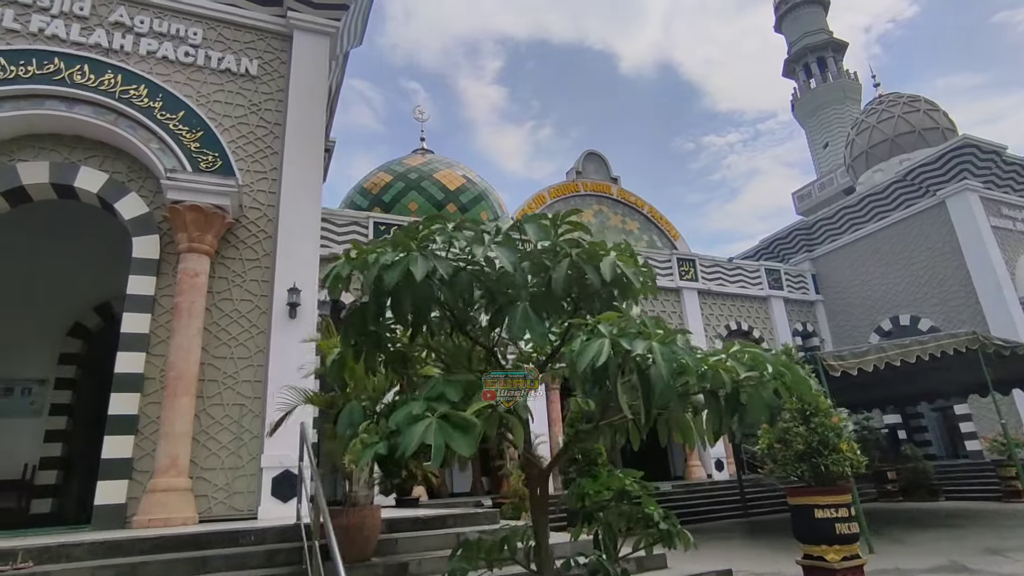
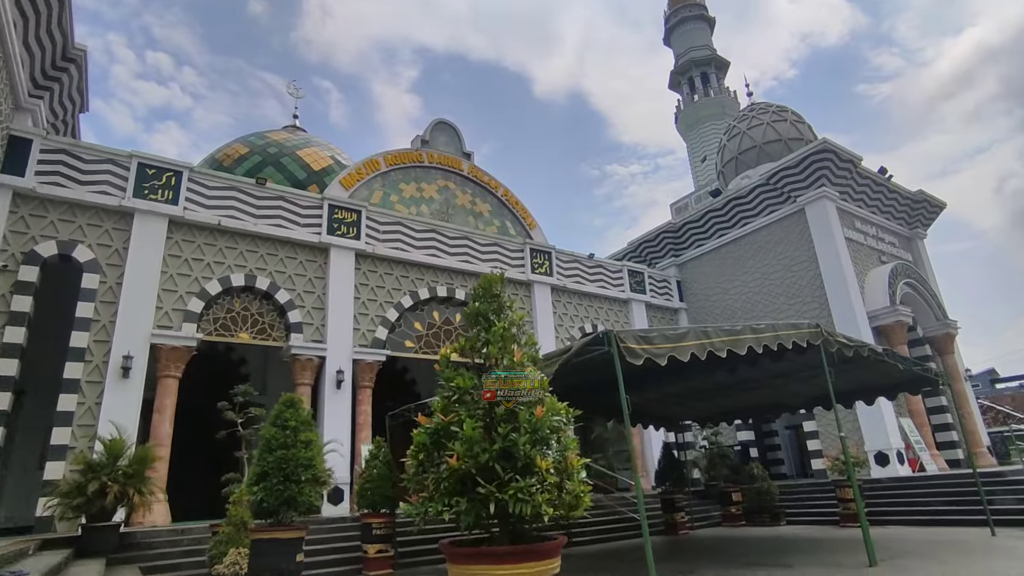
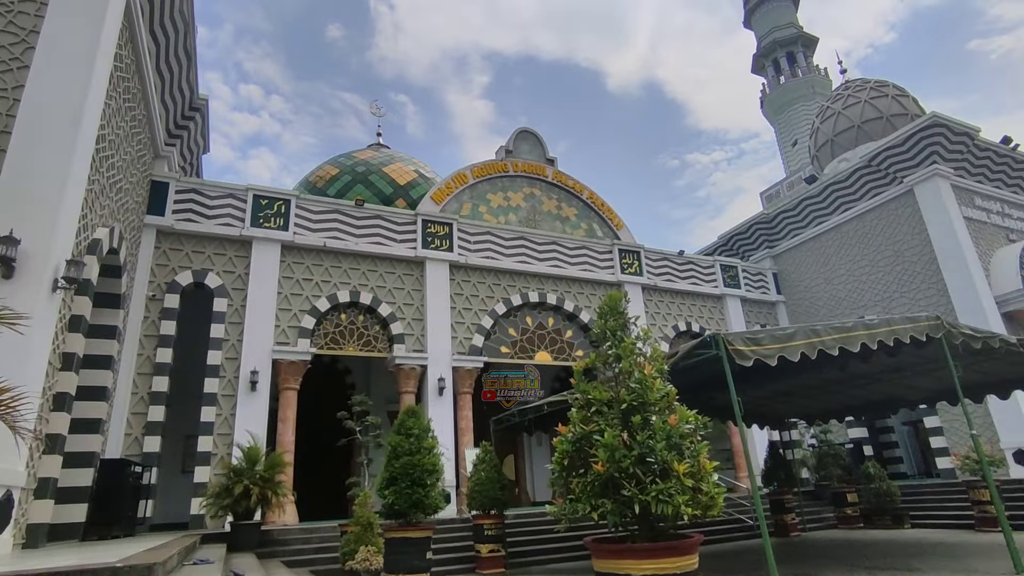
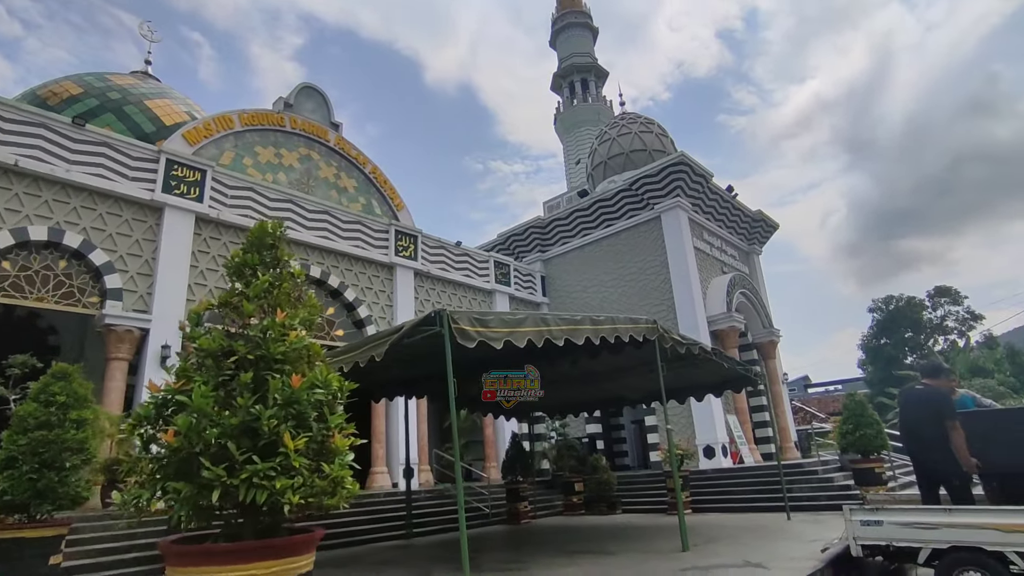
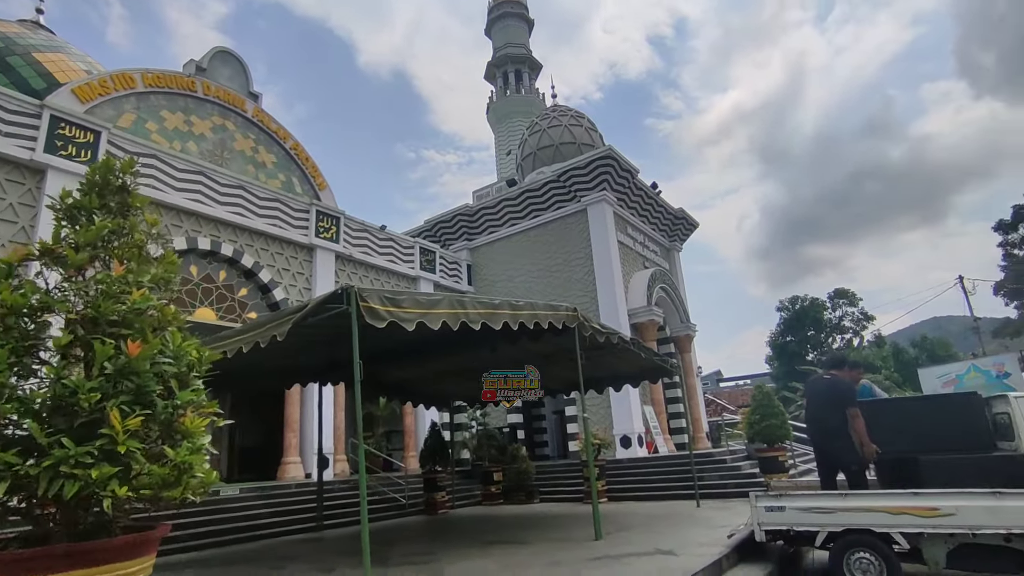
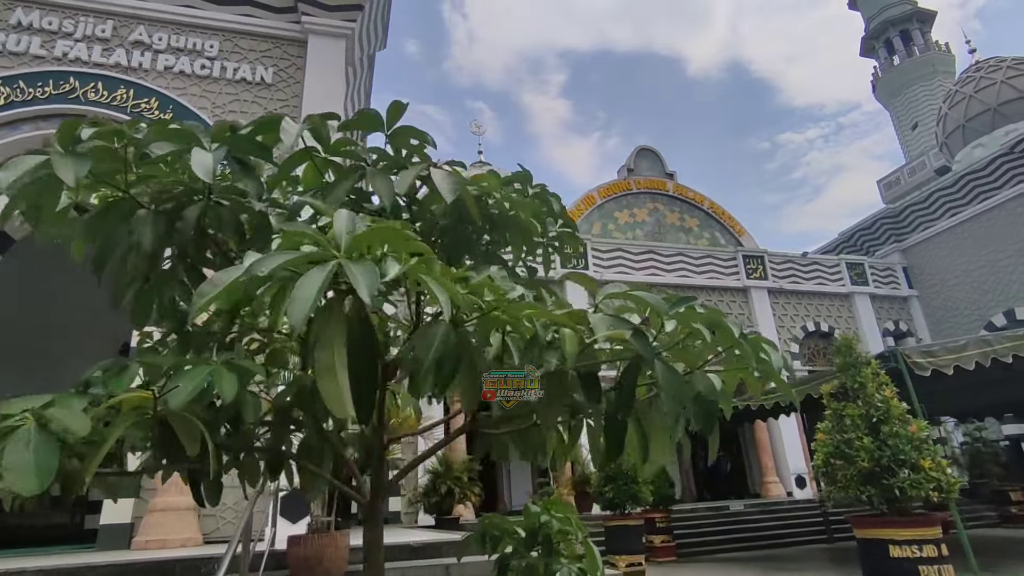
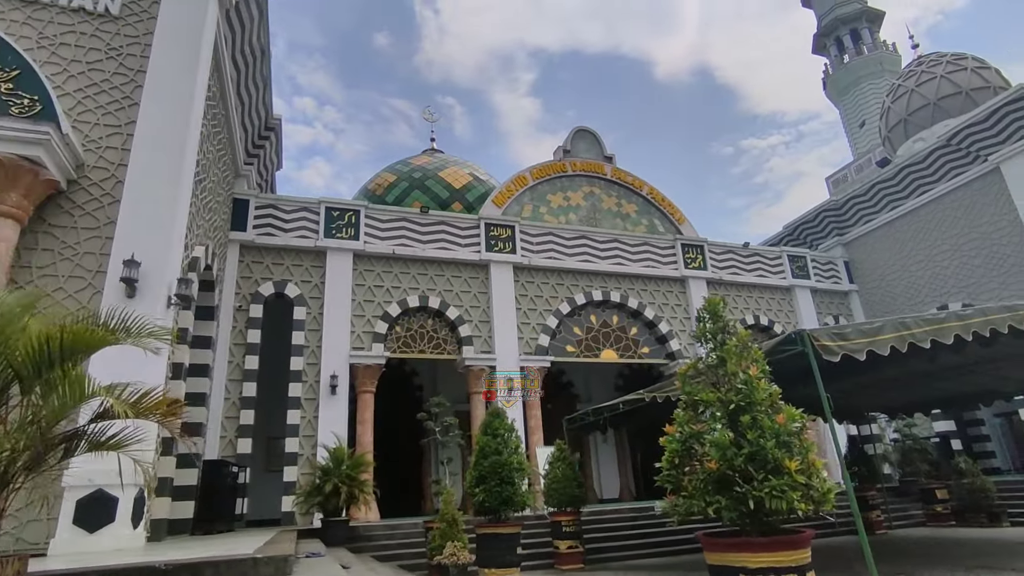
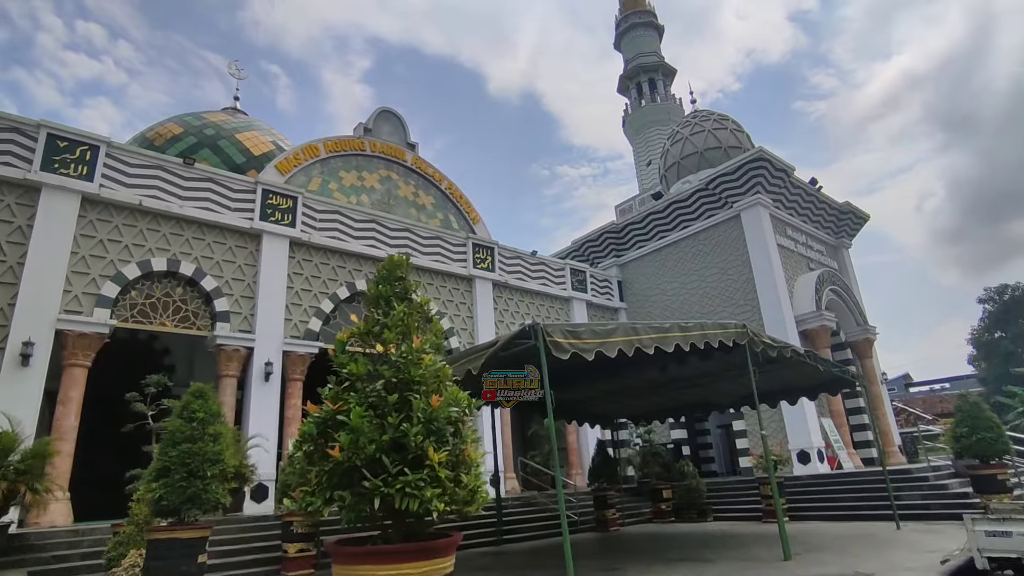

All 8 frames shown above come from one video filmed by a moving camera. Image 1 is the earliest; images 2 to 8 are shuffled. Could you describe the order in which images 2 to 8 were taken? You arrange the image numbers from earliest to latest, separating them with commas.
6, 7, 3, 2, 8, 4, 5
